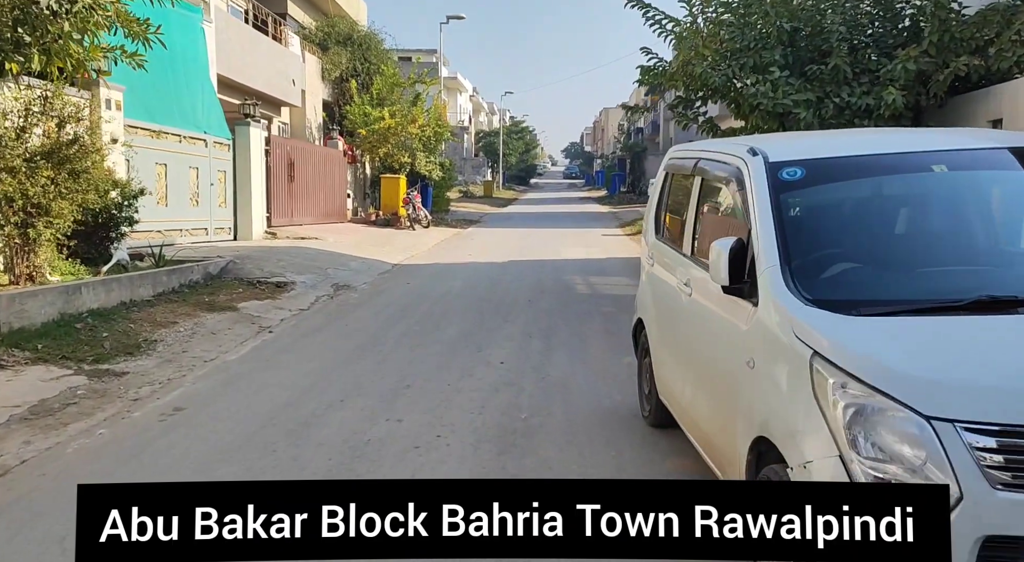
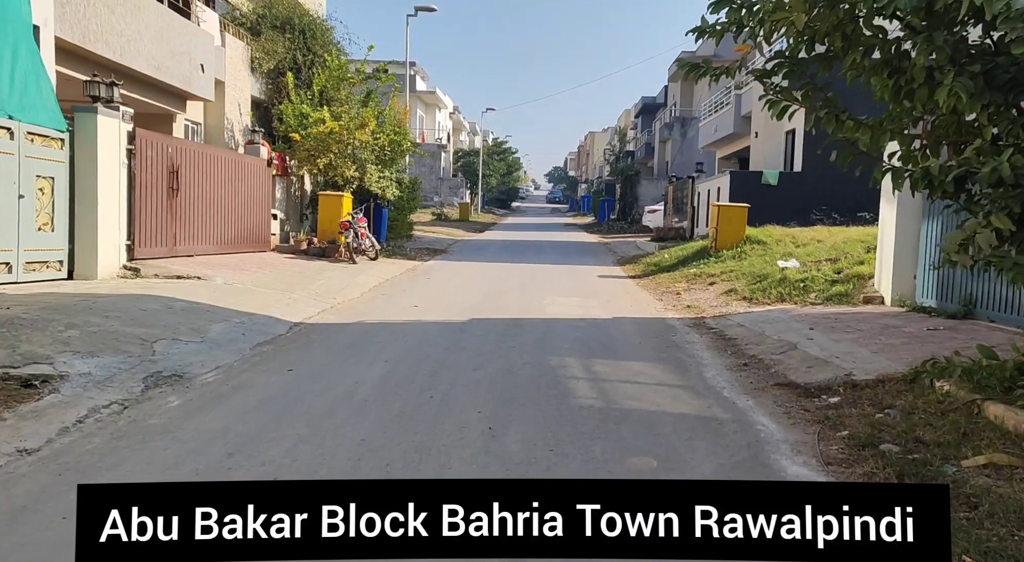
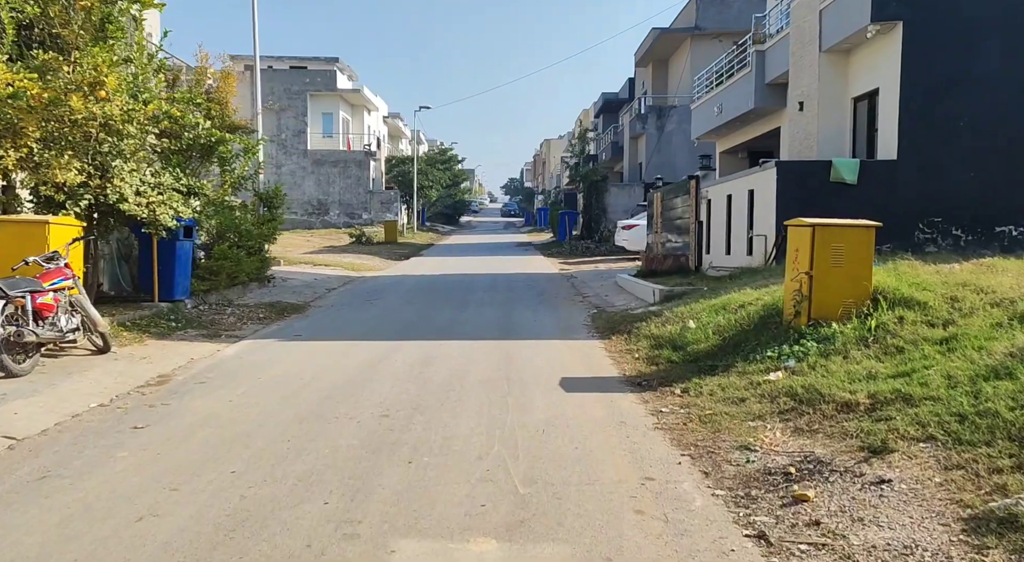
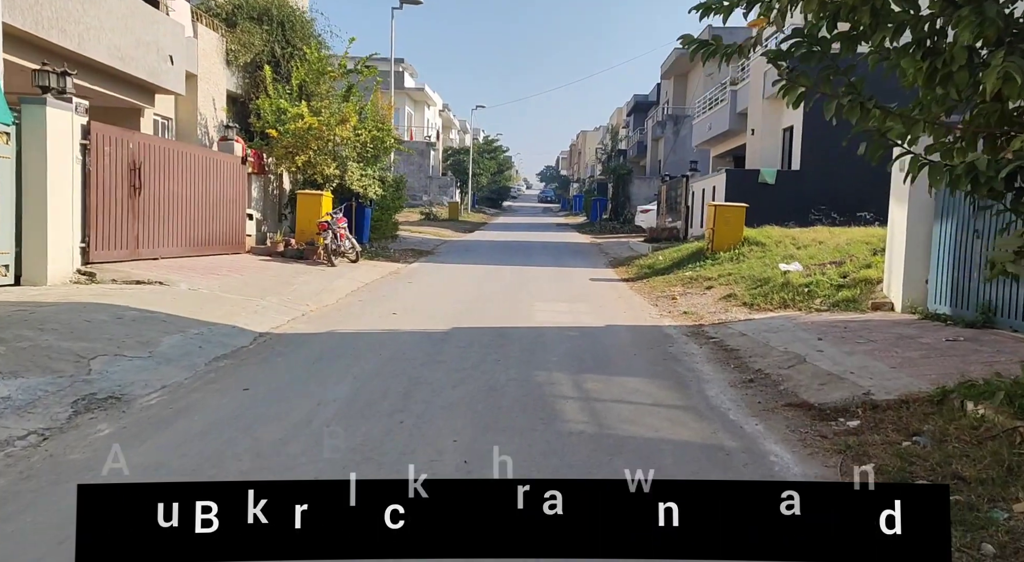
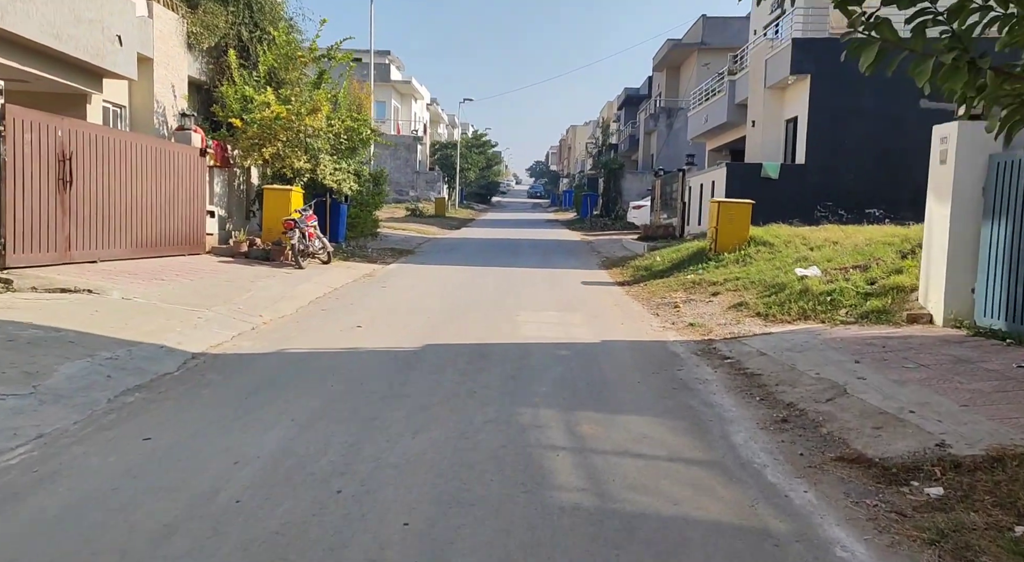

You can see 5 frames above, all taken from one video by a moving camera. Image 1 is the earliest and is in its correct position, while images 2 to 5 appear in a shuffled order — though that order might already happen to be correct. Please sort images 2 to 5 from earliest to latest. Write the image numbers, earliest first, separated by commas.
2, 4, 5, 3
